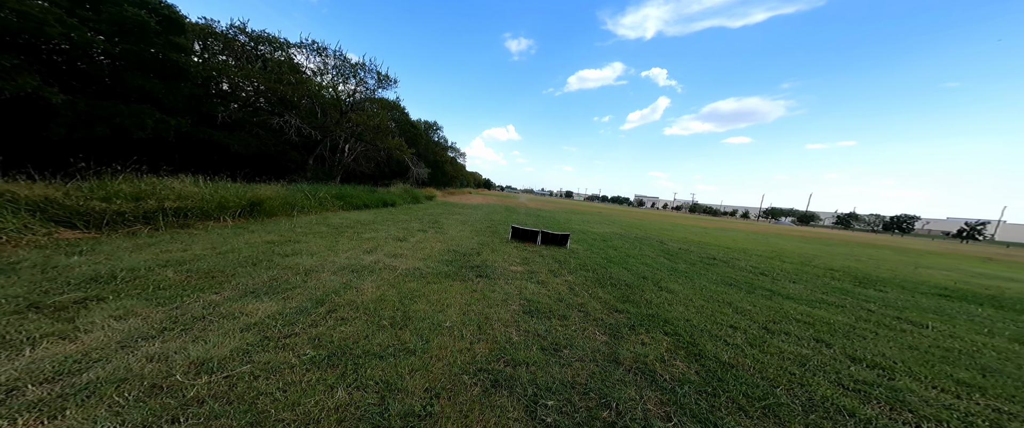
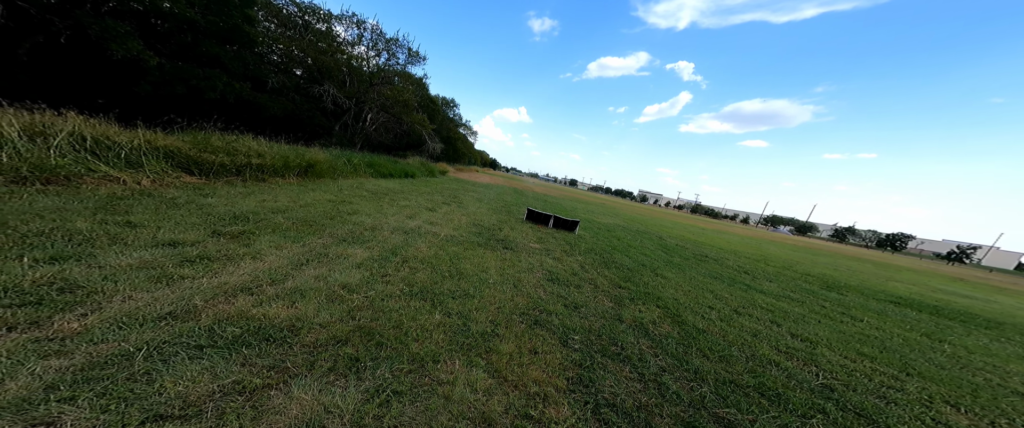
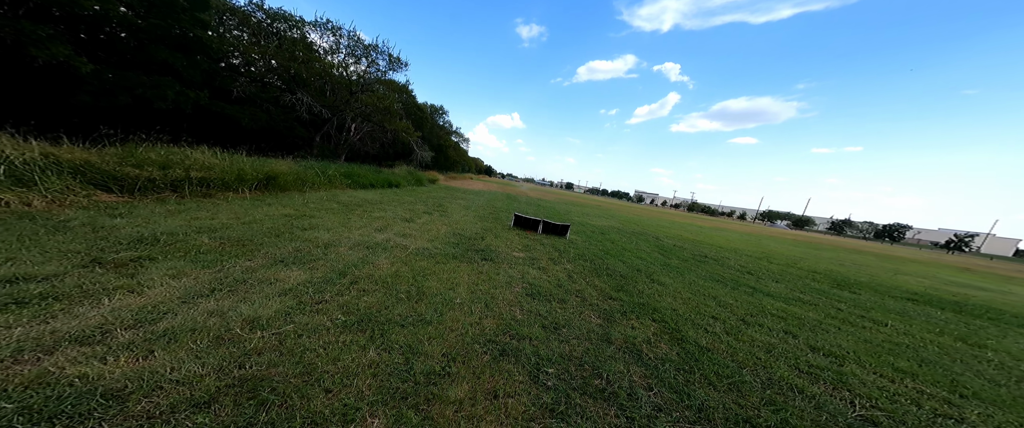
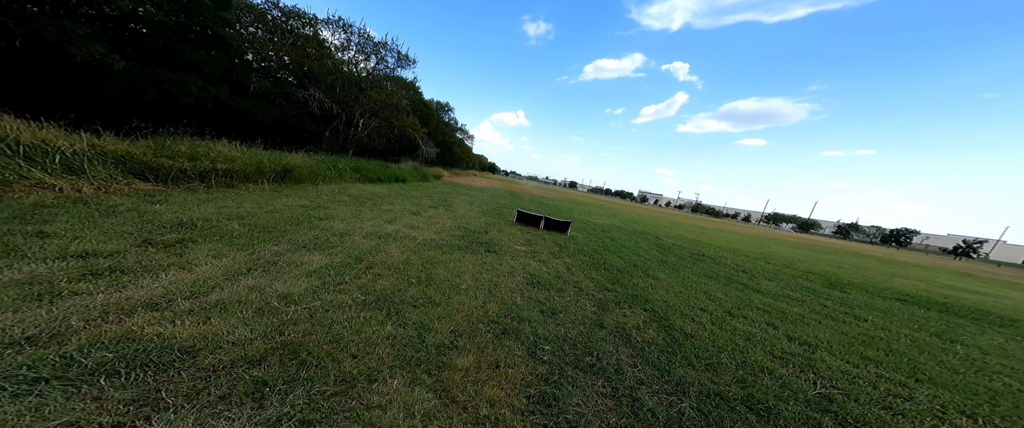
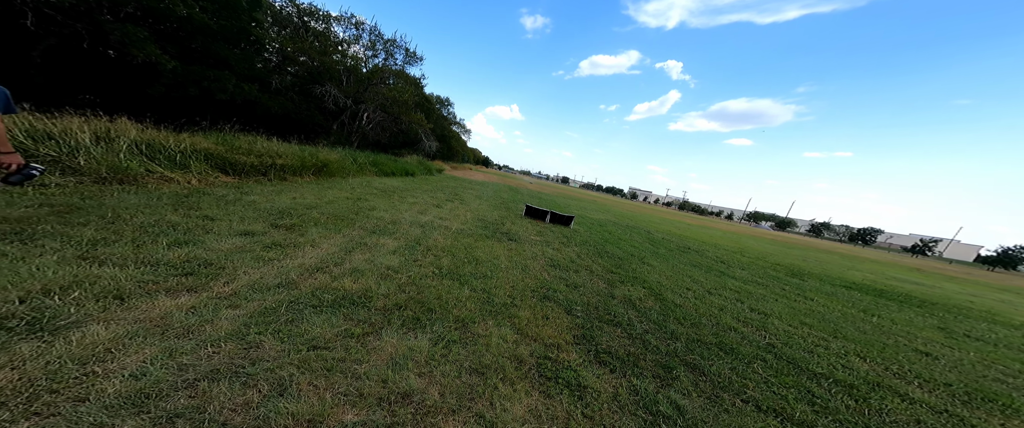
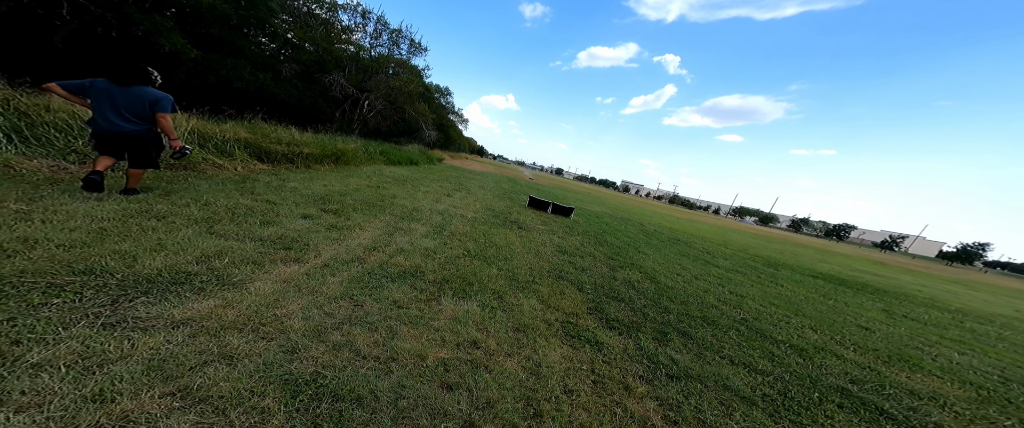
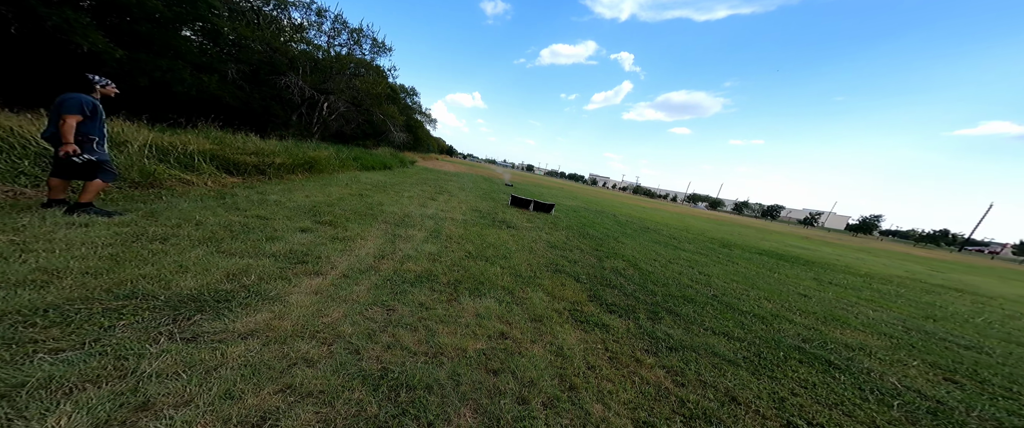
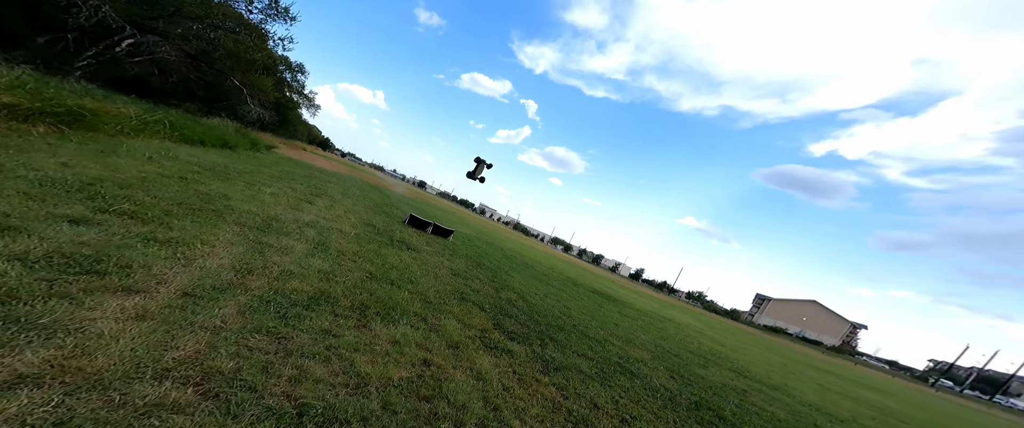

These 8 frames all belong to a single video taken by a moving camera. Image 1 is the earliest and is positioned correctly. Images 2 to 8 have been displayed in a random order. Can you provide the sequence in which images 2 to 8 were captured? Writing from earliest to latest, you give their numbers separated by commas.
3, 4, 2, 5, 6, 7, 8
